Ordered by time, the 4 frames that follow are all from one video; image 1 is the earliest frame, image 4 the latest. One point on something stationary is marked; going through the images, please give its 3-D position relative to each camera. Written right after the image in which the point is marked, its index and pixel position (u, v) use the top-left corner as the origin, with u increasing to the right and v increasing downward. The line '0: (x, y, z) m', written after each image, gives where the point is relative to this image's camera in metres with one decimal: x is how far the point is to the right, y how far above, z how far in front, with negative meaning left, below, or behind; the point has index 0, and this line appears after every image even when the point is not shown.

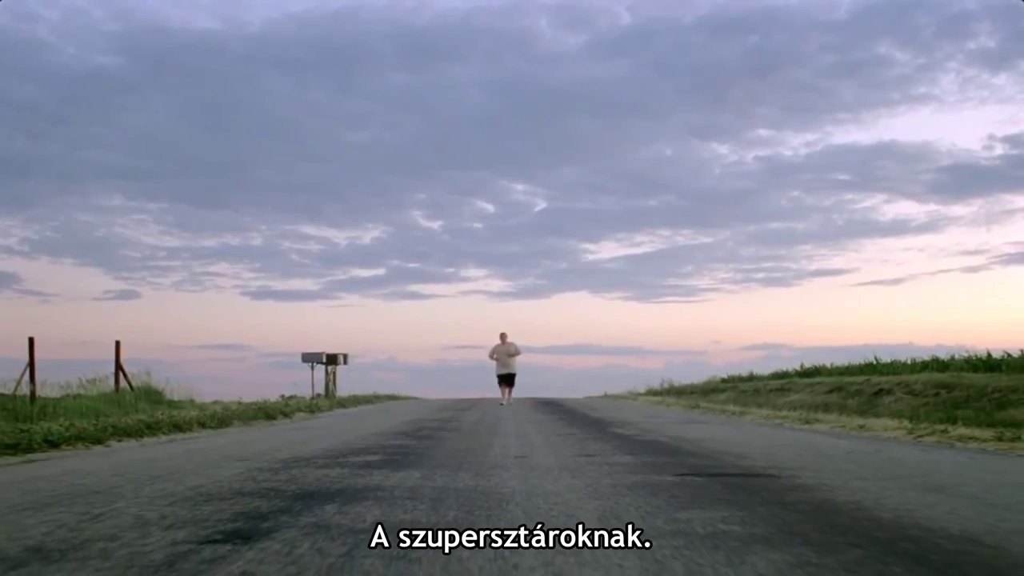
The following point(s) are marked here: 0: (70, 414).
0: (-7.5, -2.1, +17.9) m
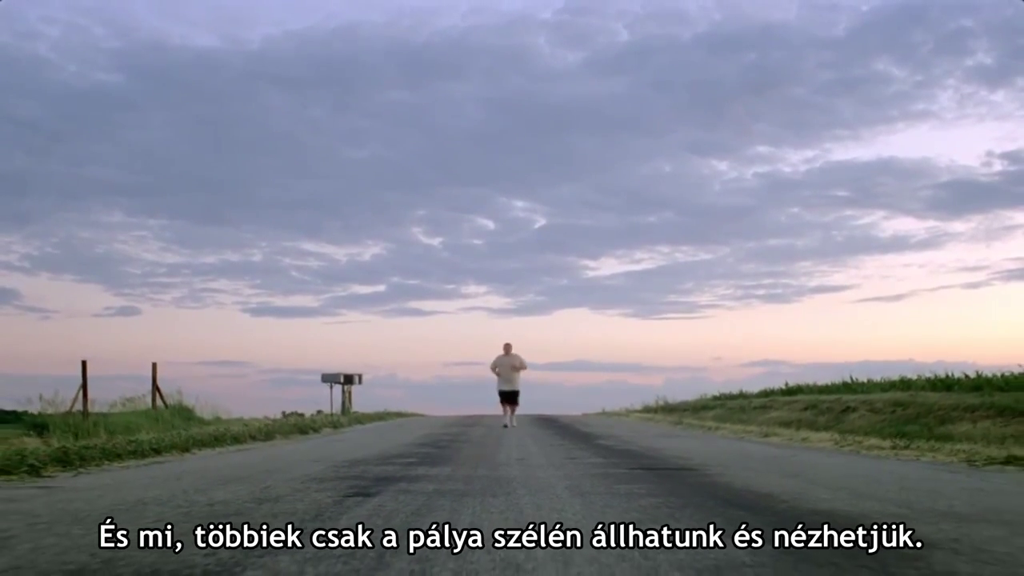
0: (-7.1, -2.6, +19.8) m
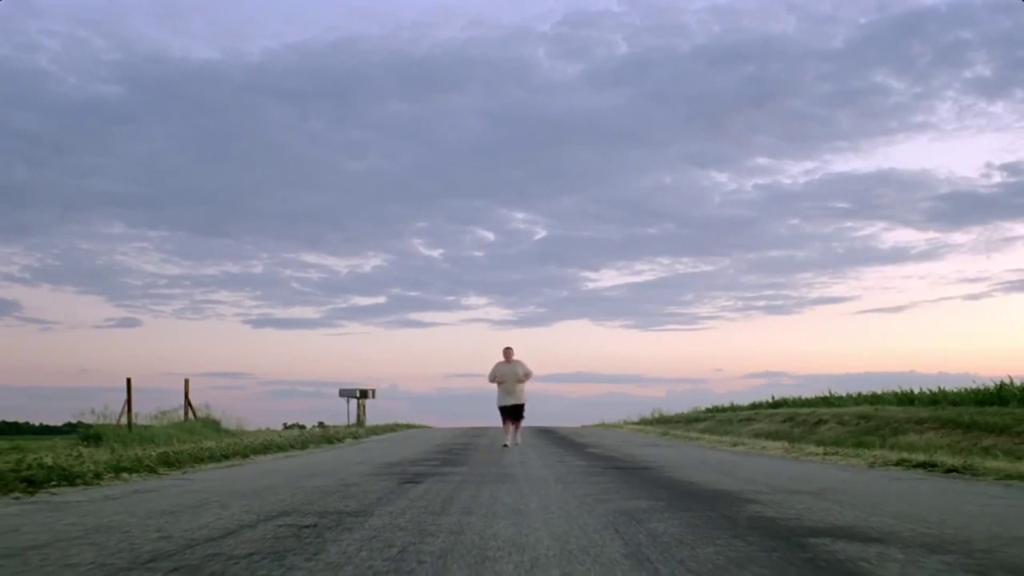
0: (-6.5, -3.0, +20.9) m
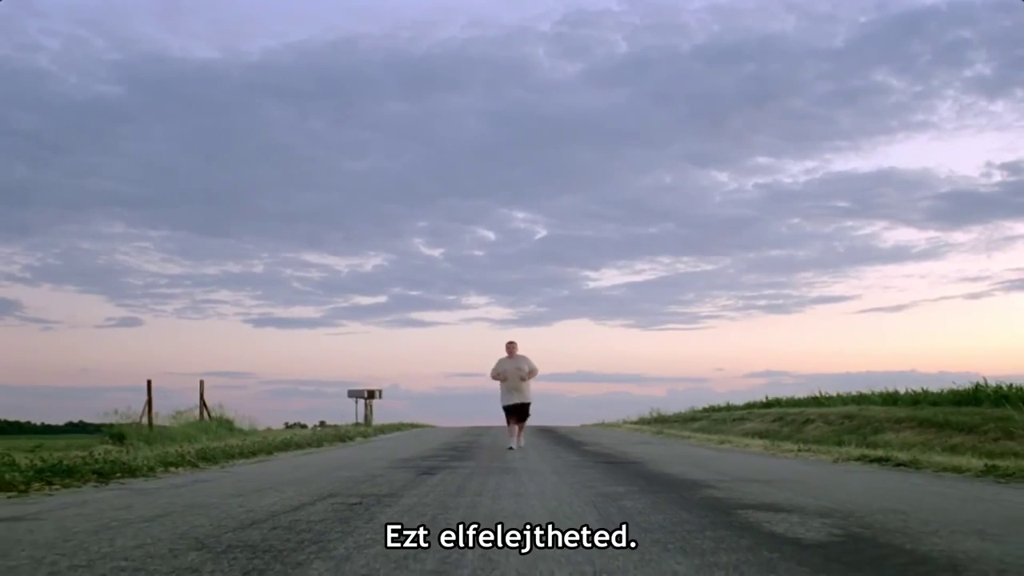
0: (-6.2, -3.0, +21.3) m
